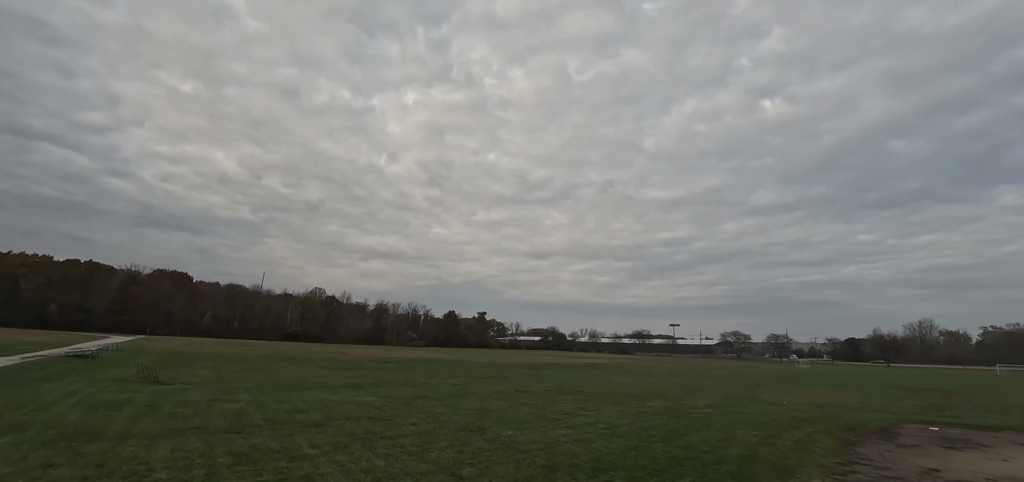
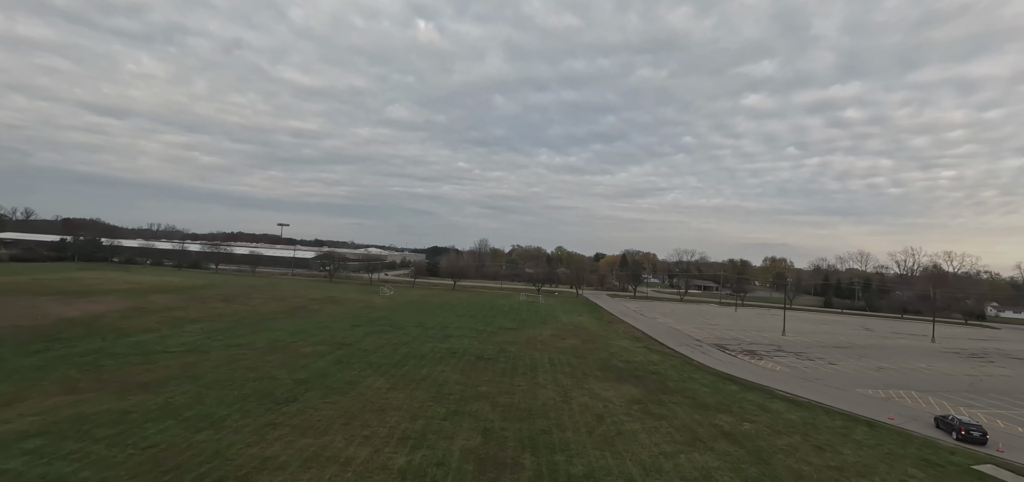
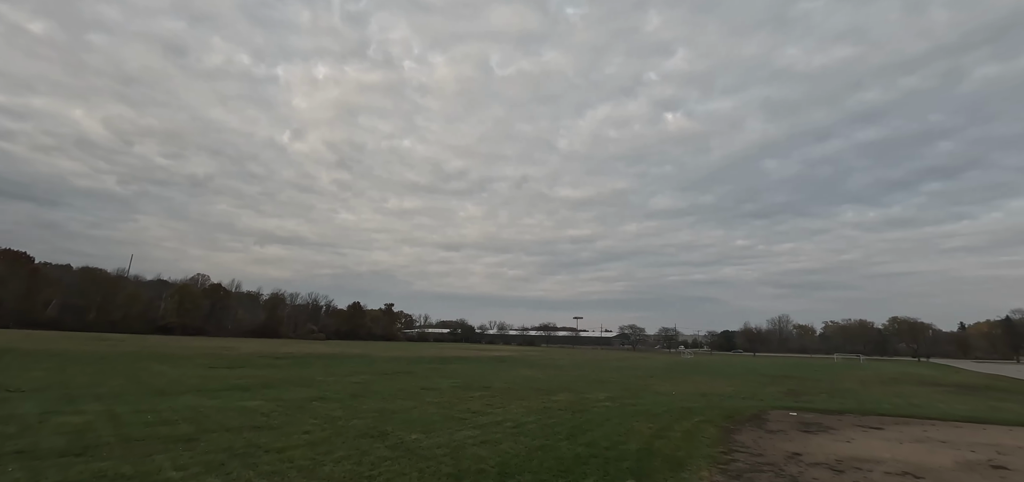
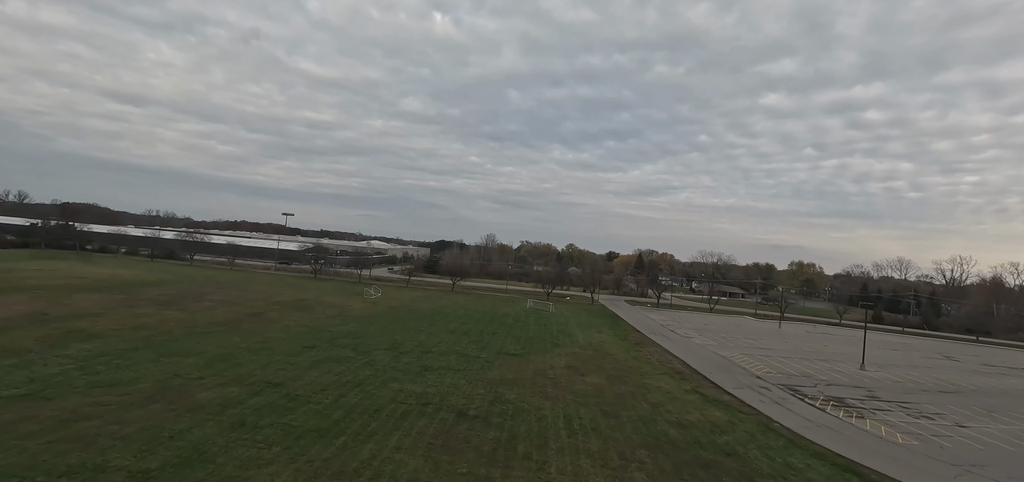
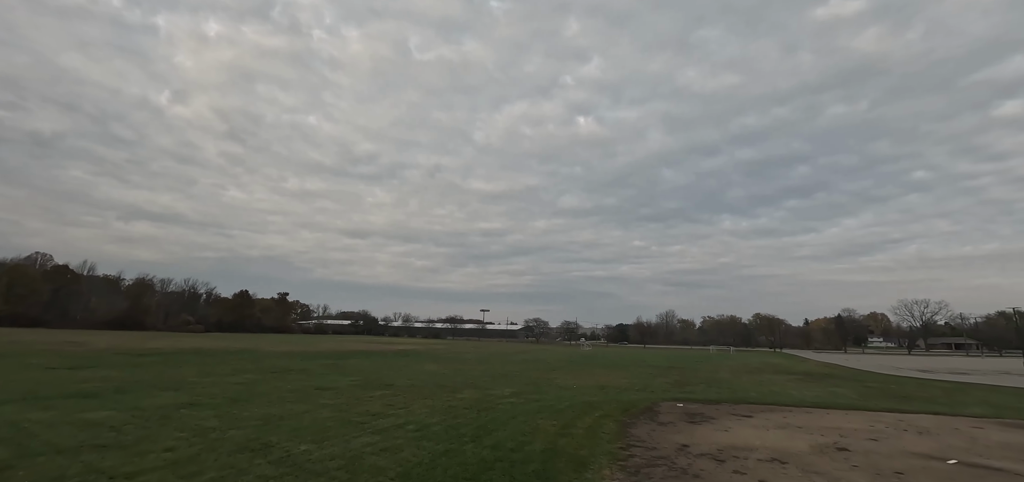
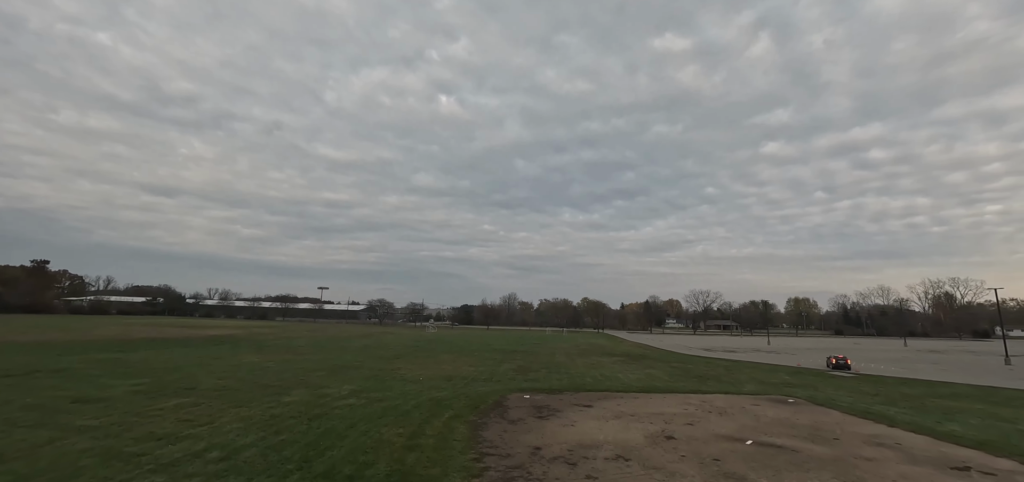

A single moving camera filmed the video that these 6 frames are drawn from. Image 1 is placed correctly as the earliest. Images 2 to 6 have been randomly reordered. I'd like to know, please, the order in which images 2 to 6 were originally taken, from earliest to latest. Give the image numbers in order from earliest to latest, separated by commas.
3, 5, 6, 2, 4
